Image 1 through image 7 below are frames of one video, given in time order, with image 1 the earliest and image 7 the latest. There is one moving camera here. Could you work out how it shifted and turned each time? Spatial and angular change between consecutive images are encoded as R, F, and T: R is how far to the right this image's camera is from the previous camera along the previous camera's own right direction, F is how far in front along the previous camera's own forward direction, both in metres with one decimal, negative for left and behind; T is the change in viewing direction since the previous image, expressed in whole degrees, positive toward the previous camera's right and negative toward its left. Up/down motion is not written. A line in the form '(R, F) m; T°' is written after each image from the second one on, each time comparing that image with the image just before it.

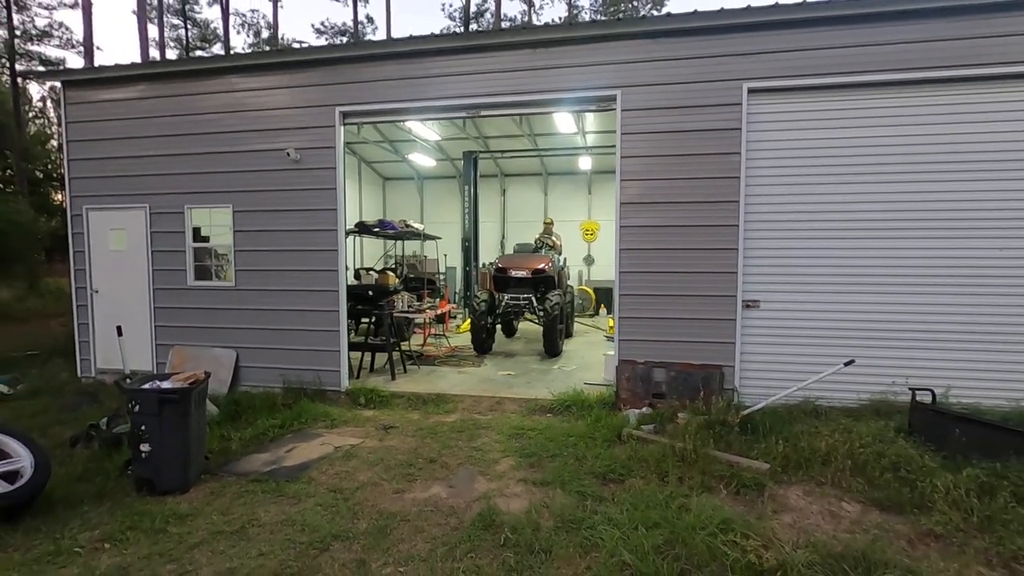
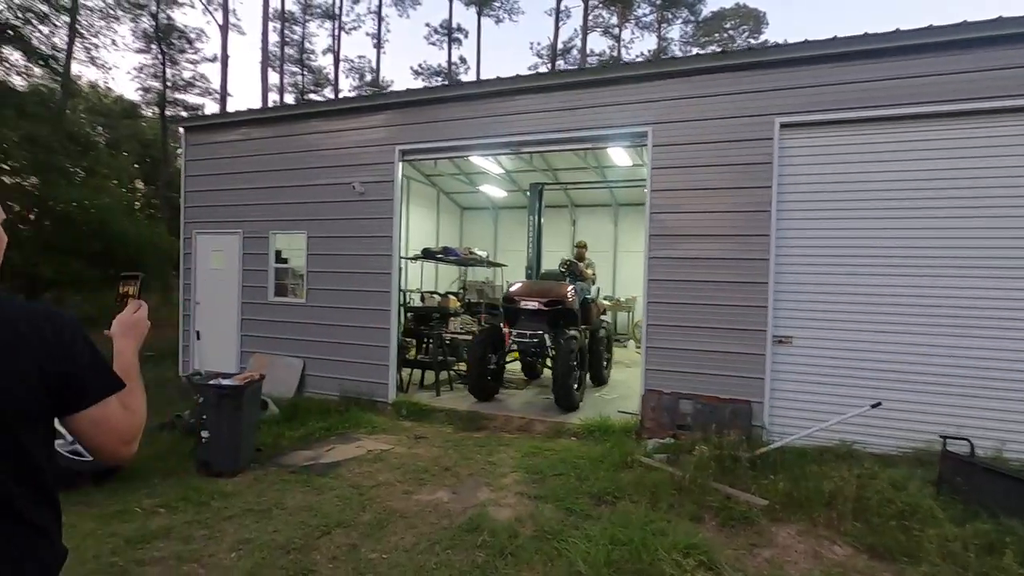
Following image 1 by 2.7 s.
(+0.6, -0.2) m; -10°
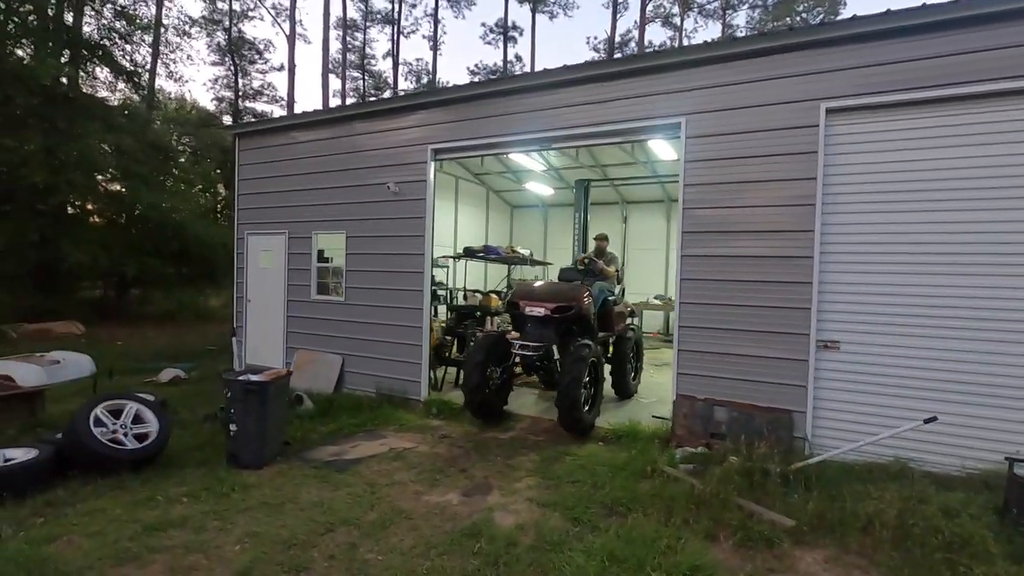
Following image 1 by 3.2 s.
(+0.4, +0.1) m; -7°
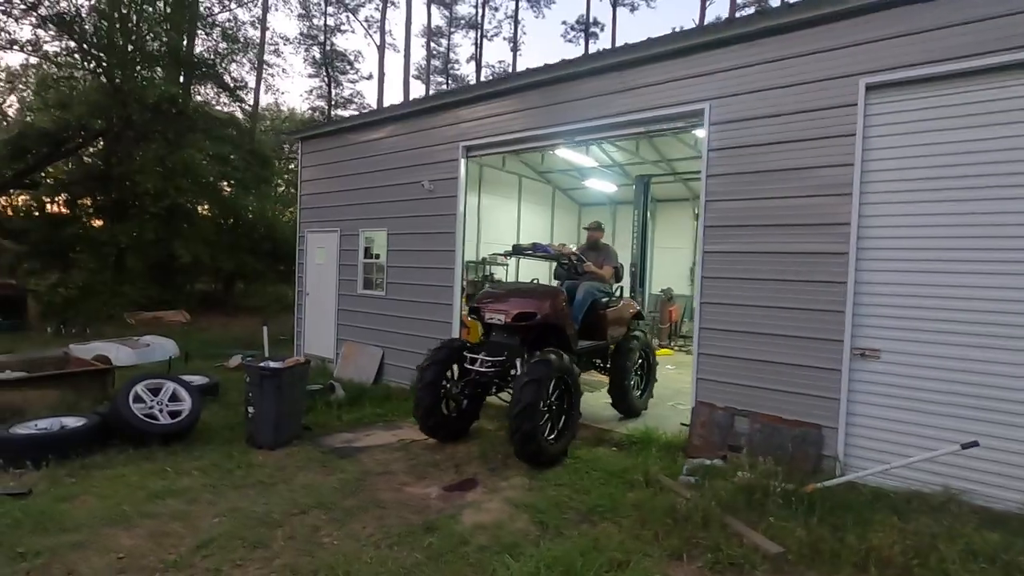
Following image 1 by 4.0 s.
(+0.8, +0.1) m; -10°
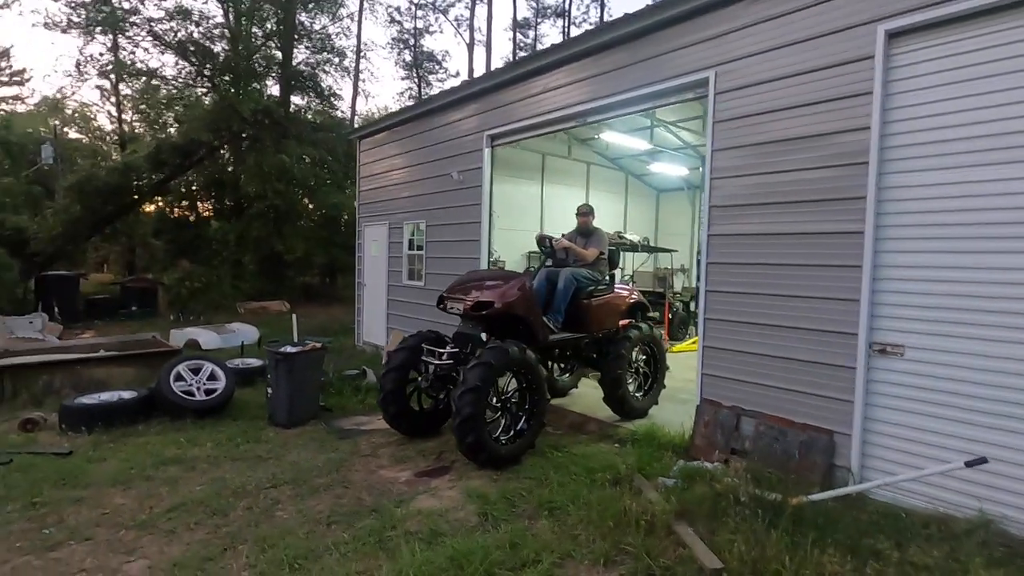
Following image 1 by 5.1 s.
(+1.0, +0.2) m; -12°
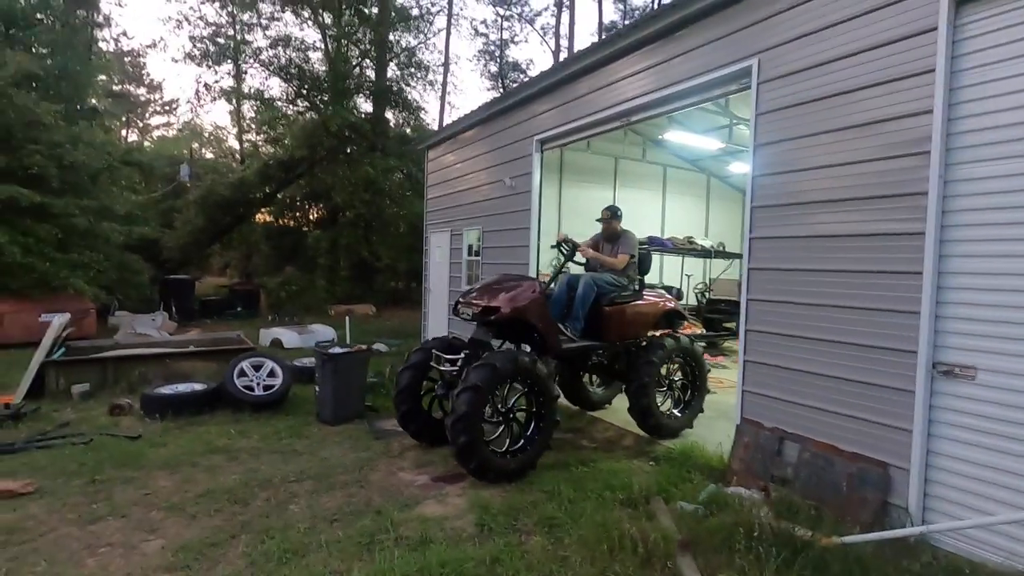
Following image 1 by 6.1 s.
(+0.5, +0.1) m; -10°
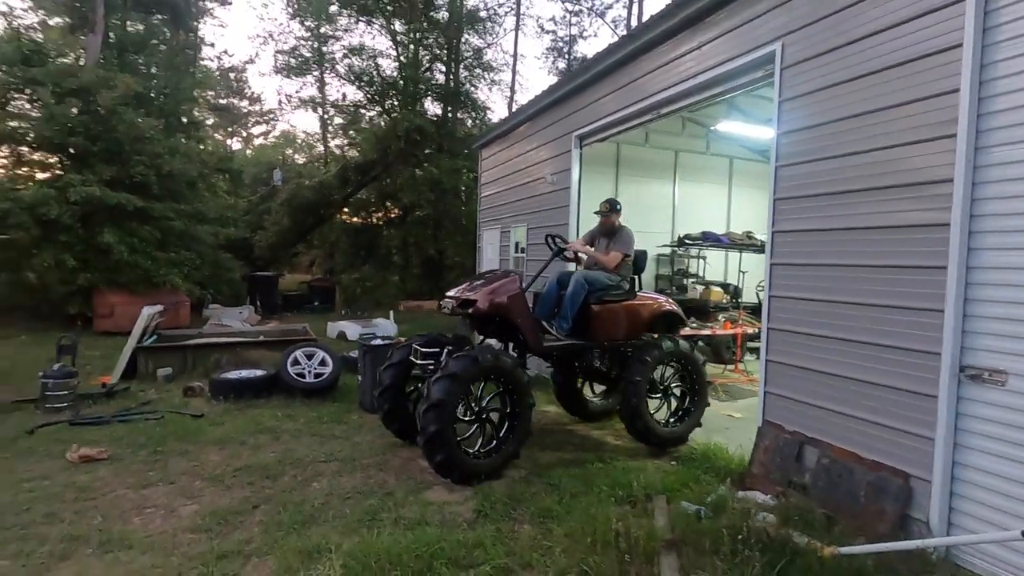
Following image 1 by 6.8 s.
(+0.5, 0.0) m; -8°
